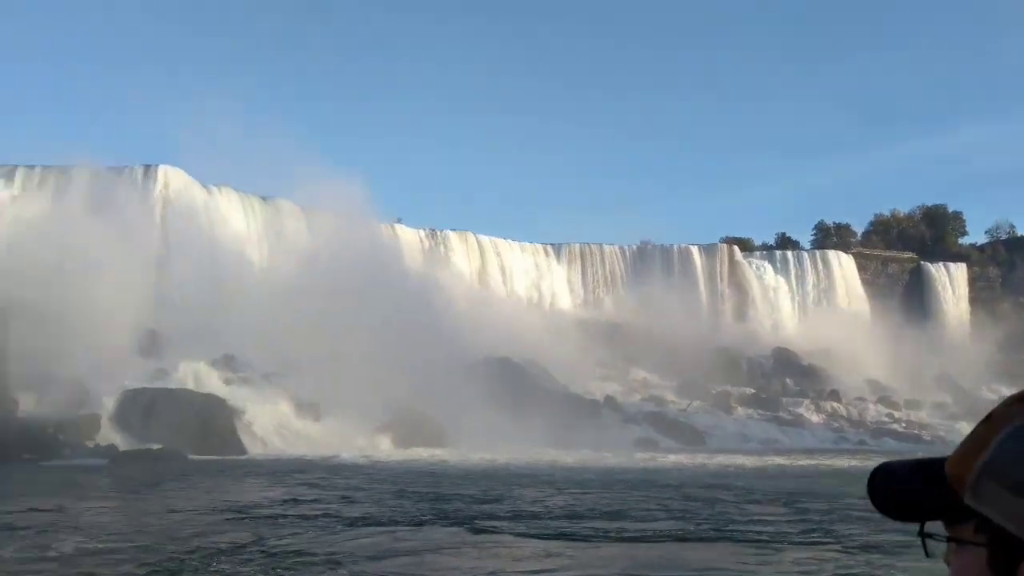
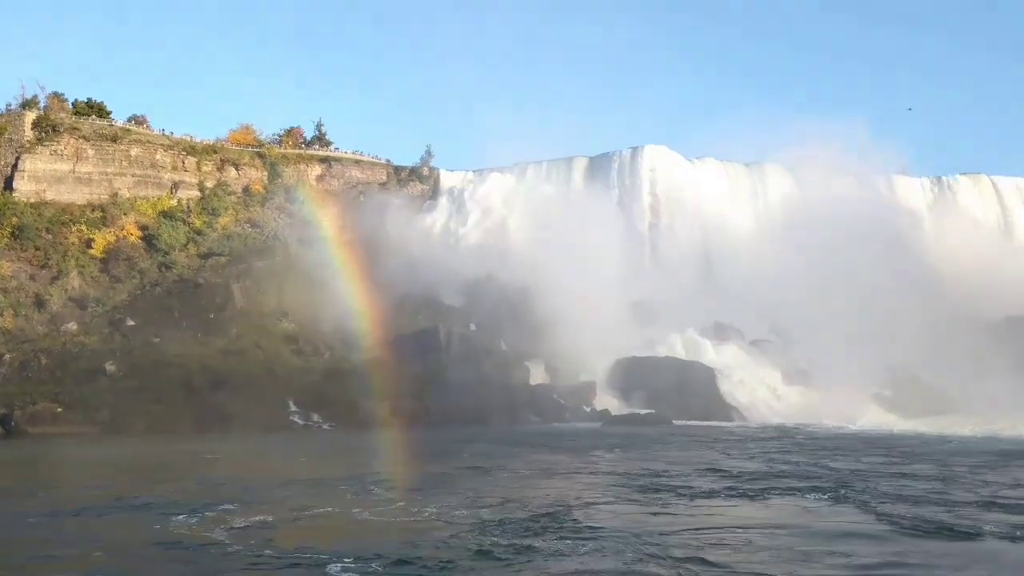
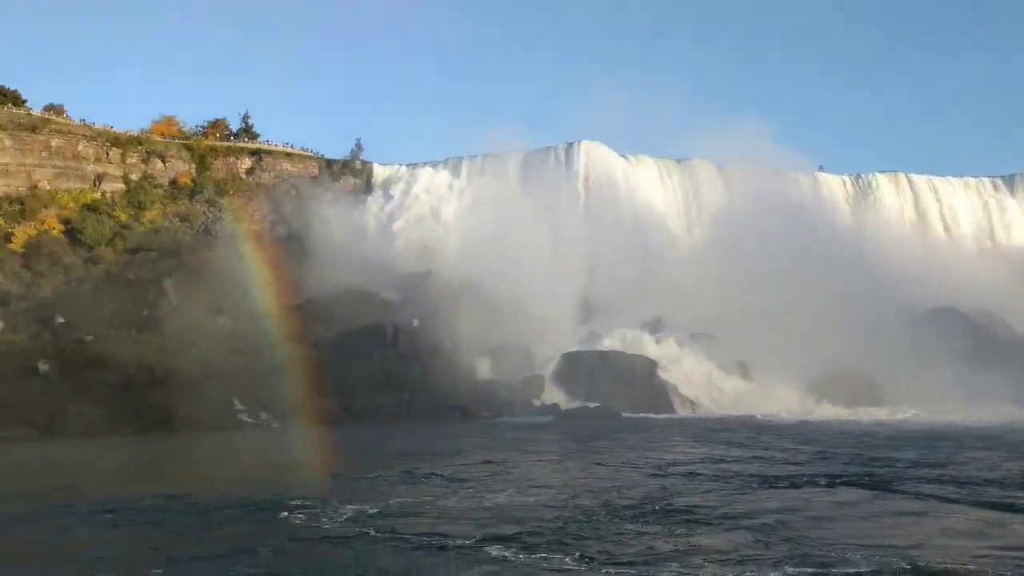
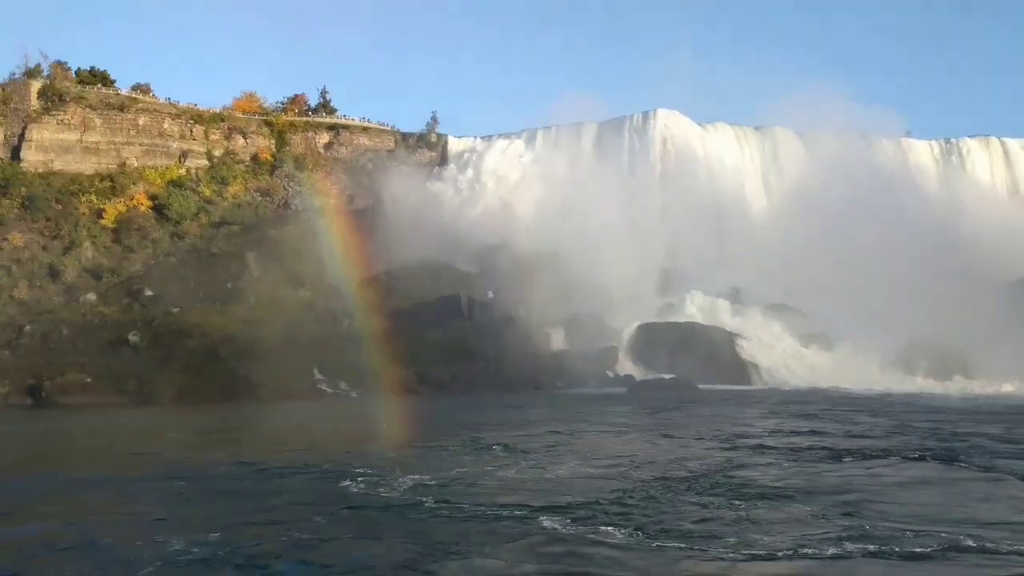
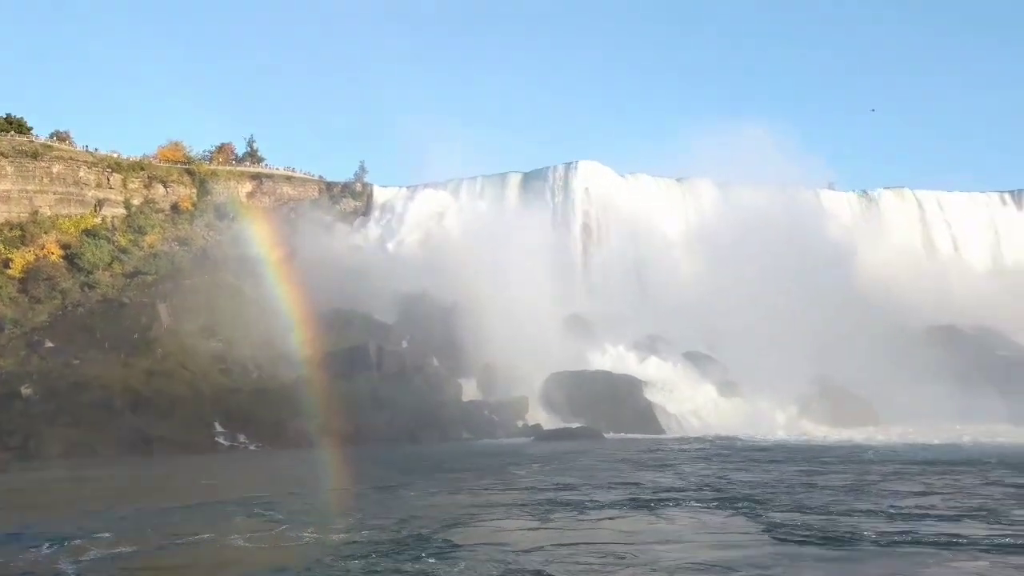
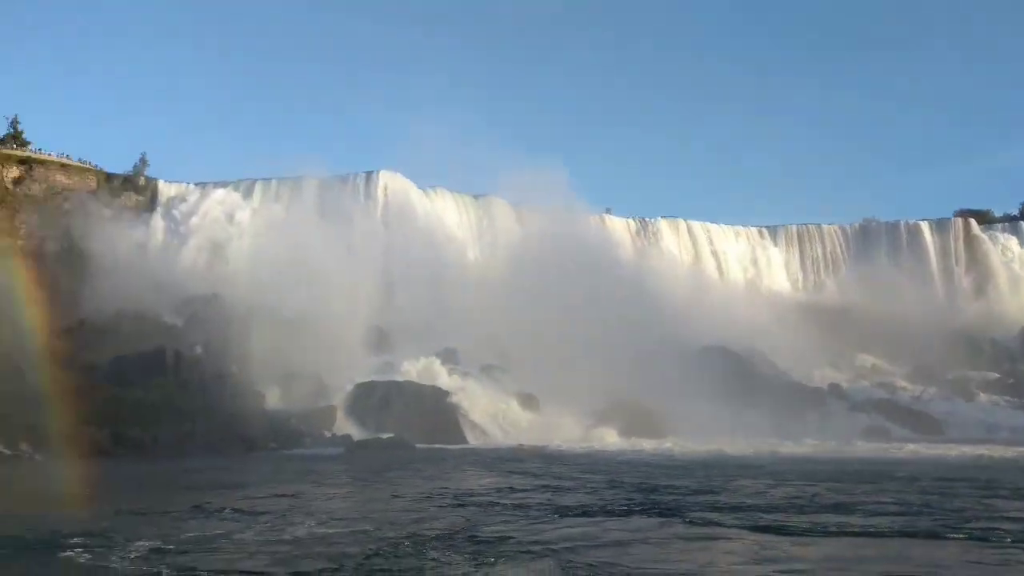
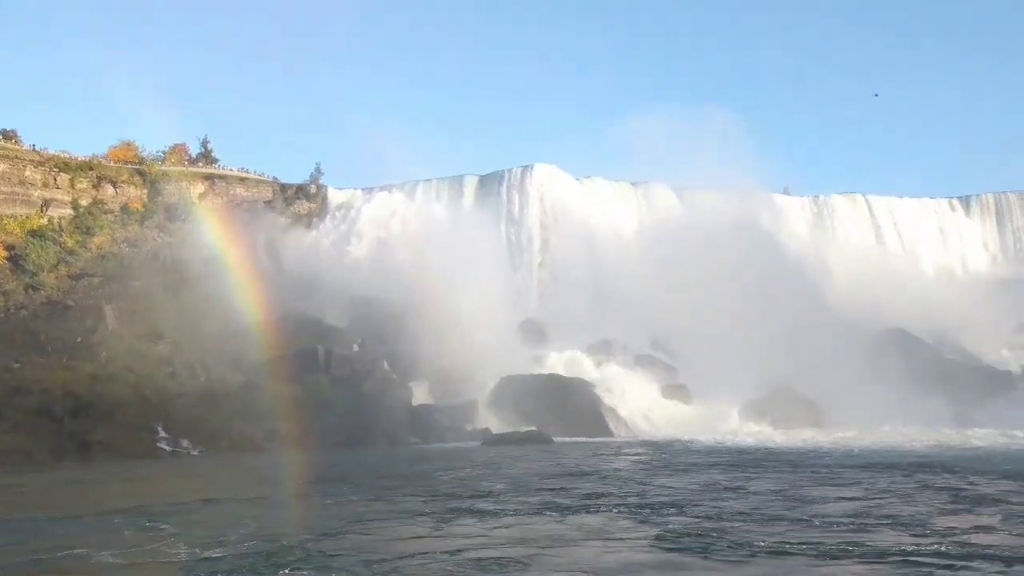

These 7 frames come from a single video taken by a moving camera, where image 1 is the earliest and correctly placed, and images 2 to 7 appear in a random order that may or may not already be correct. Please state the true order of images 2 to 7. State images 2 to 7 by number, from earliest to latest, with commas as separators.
6, 3, 4, 2, 5, 7
